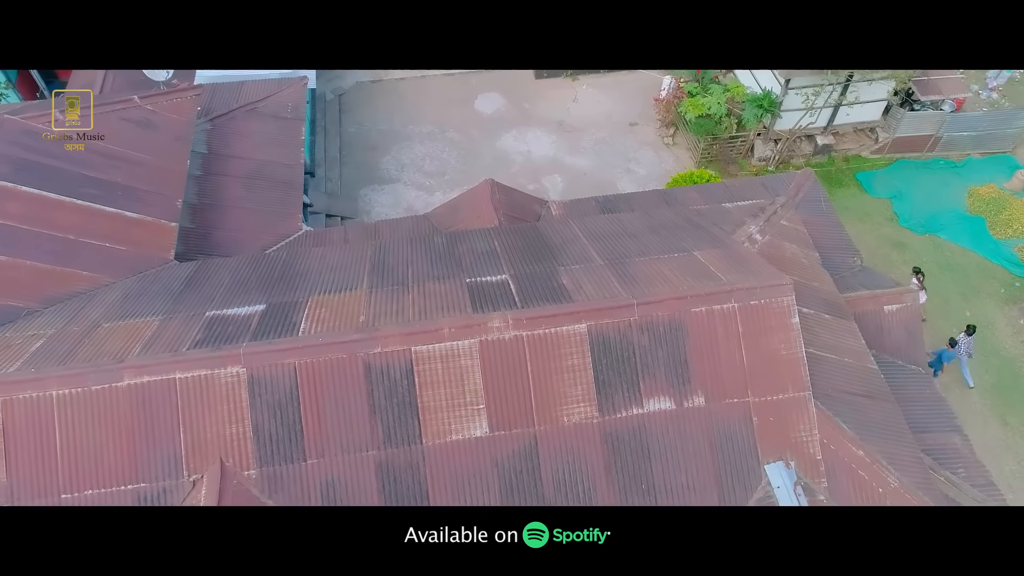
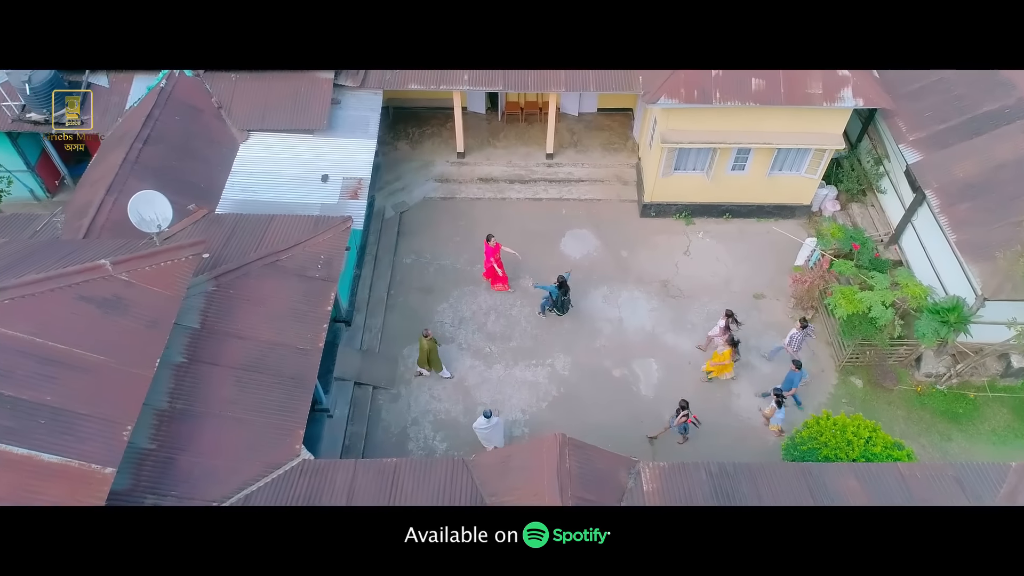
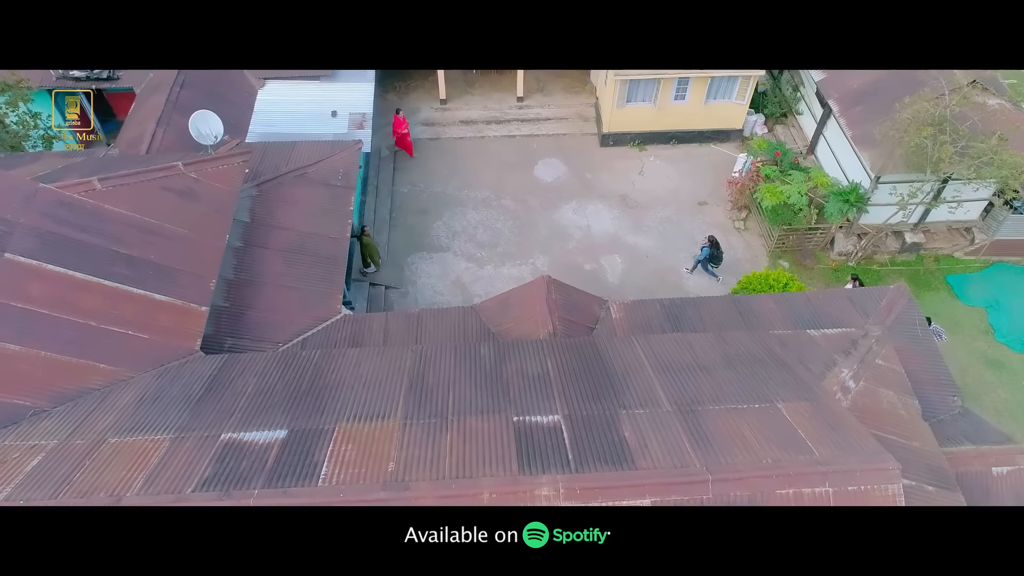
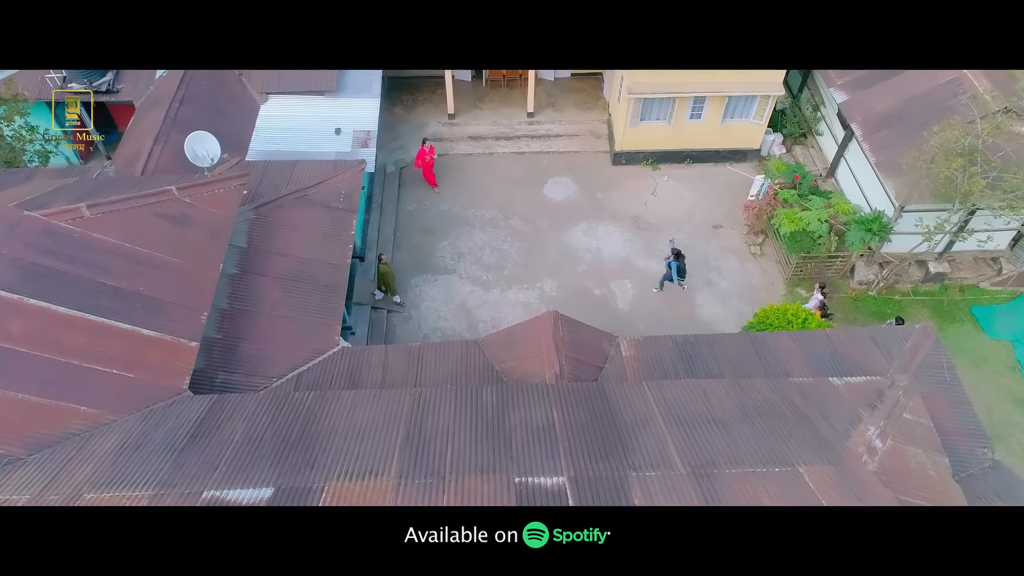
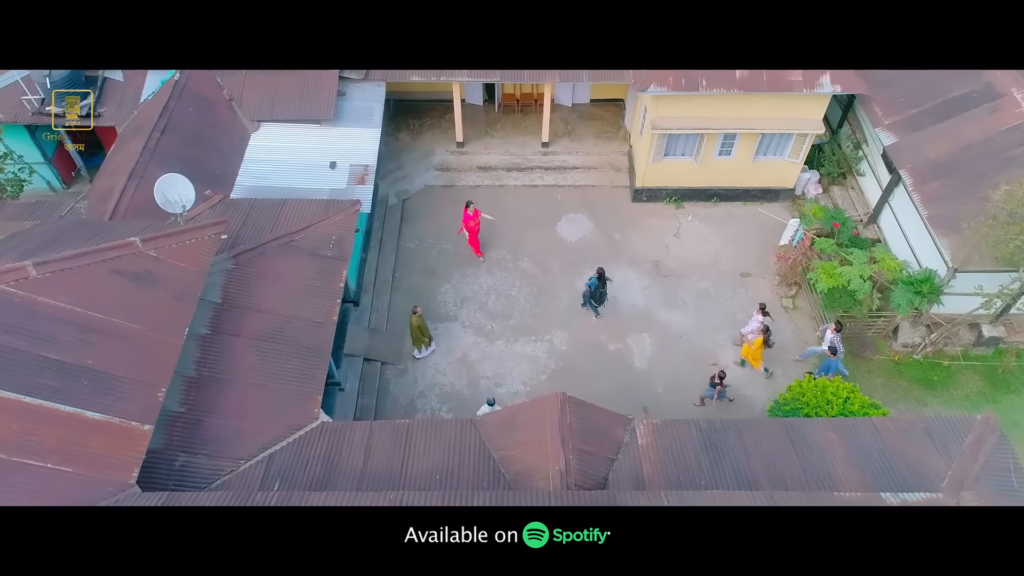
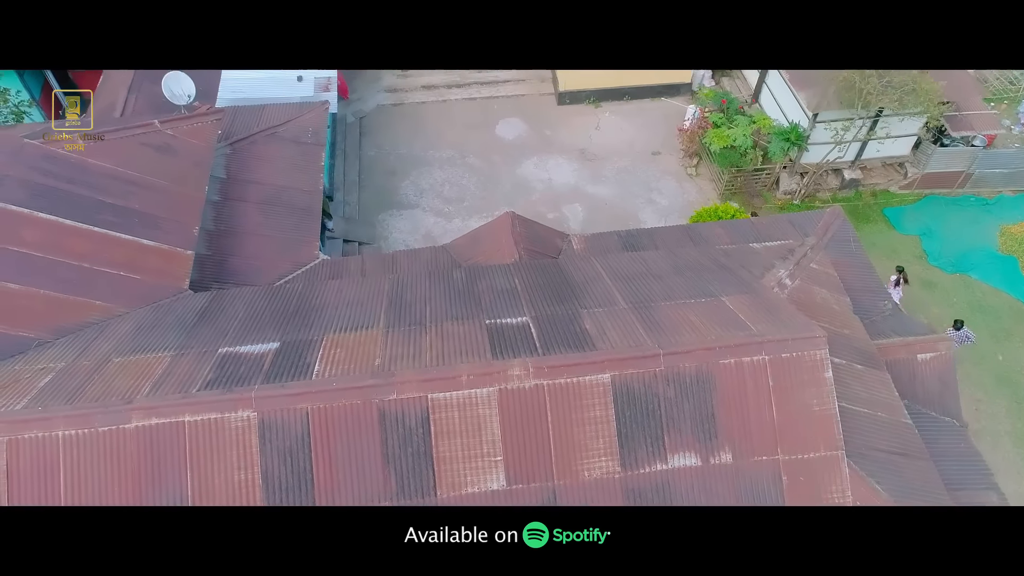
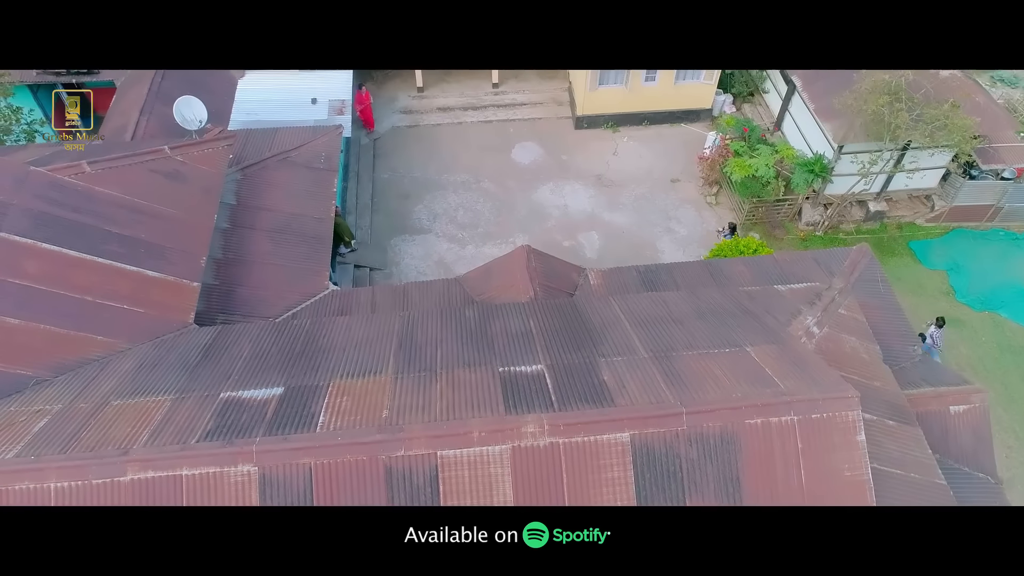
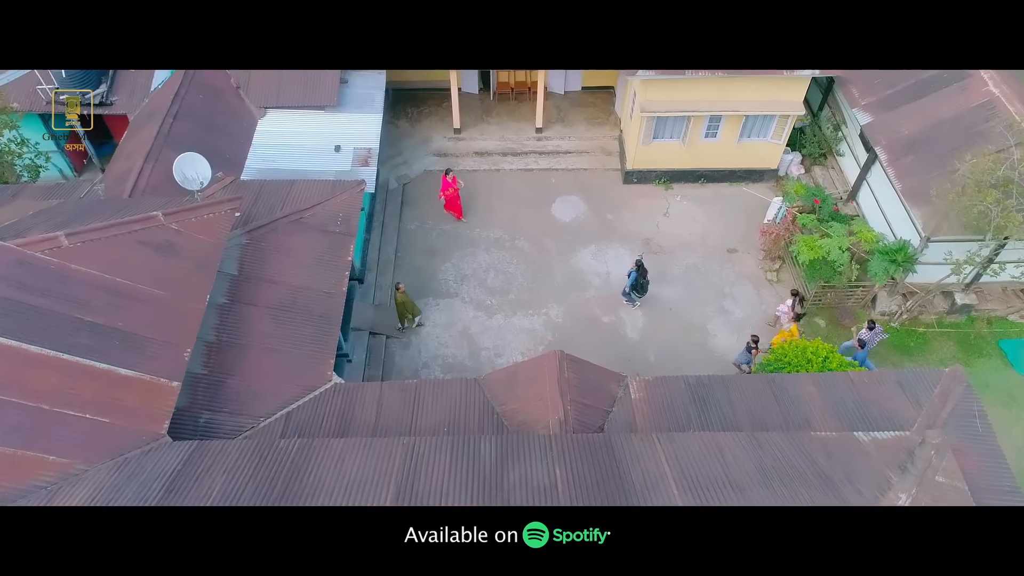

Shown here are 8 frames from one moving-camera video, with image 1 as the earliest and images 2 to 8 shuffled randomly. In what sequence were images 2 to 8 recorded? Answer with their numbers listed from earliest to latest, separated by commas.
6, 7, 3, 4, 8, 5, 2
